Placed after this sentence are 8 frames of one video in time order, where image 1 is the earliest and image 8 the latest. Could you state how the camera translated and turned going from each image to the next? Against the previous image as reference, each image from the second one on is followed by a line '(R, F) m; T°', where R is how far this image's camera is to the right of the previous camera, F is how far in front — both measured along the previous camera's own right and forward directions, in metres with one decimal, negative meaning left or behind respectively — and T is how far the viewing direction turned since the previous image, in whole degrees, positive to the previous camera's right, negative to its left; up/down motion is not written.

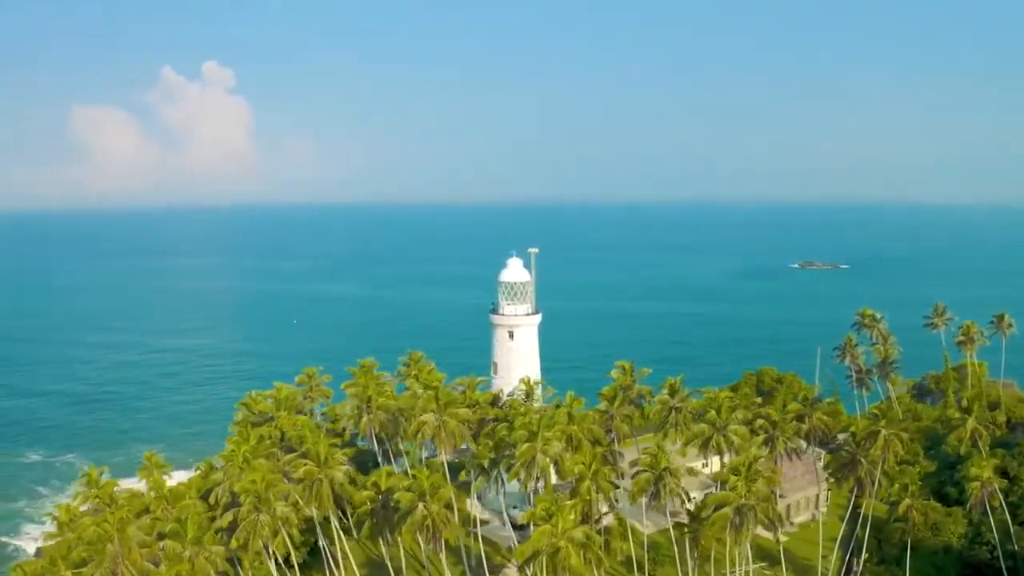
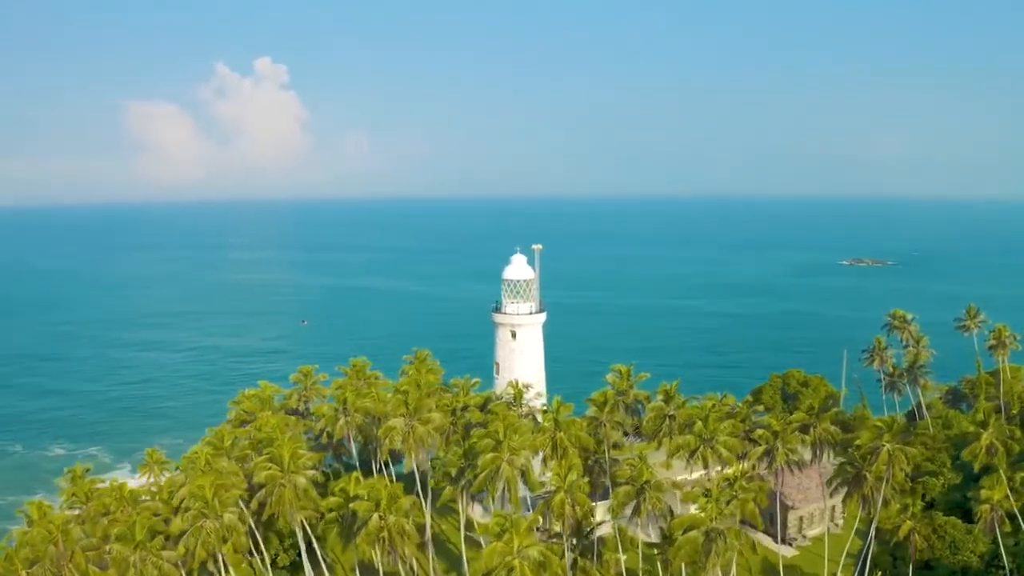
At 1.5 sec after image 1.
(+2.7, +2.0) m; -3°
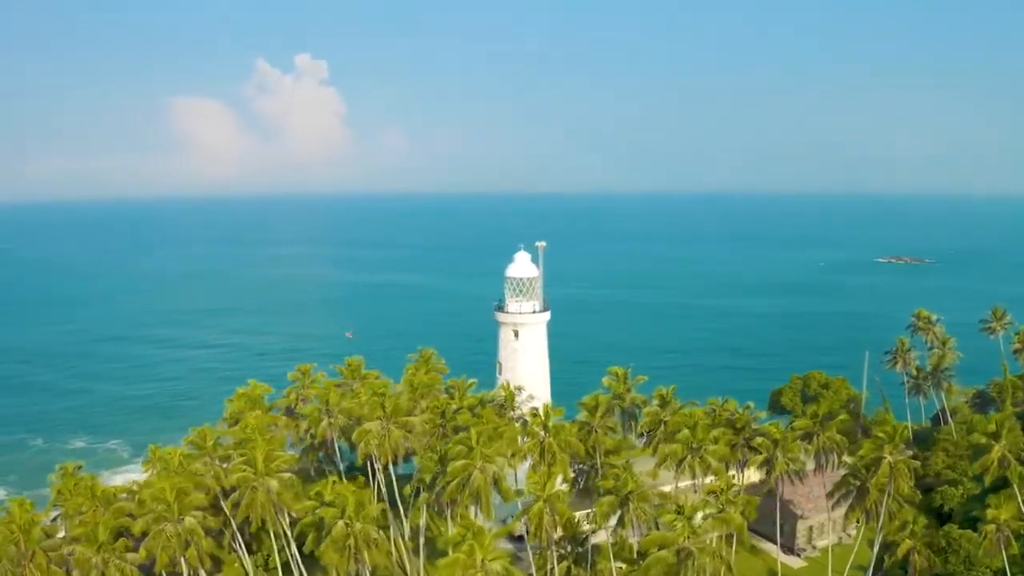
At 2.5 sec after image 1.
(+2.0, +1.4) m; -2°
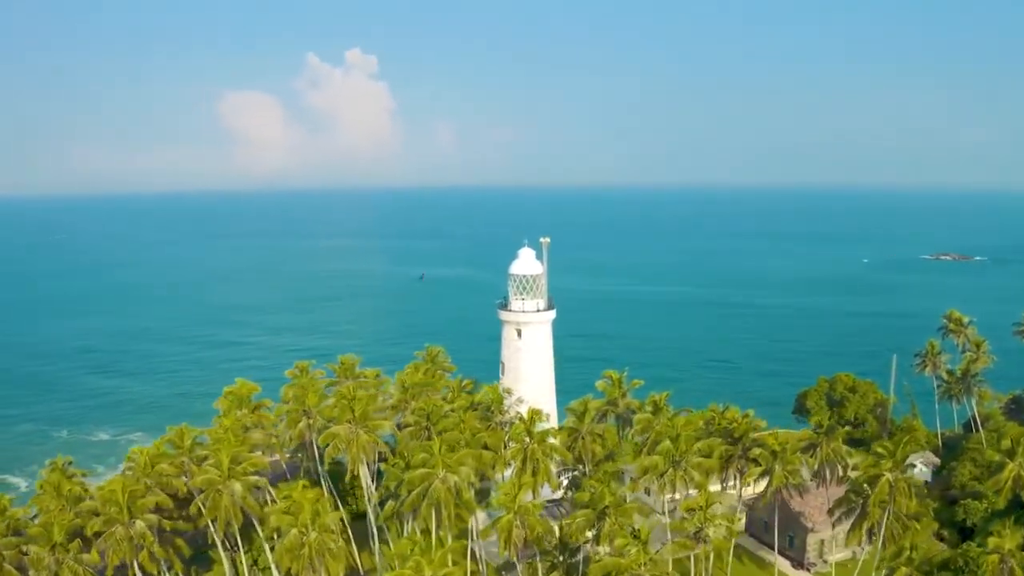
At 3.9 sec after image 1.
(+2.3, +1.7) m; -3°
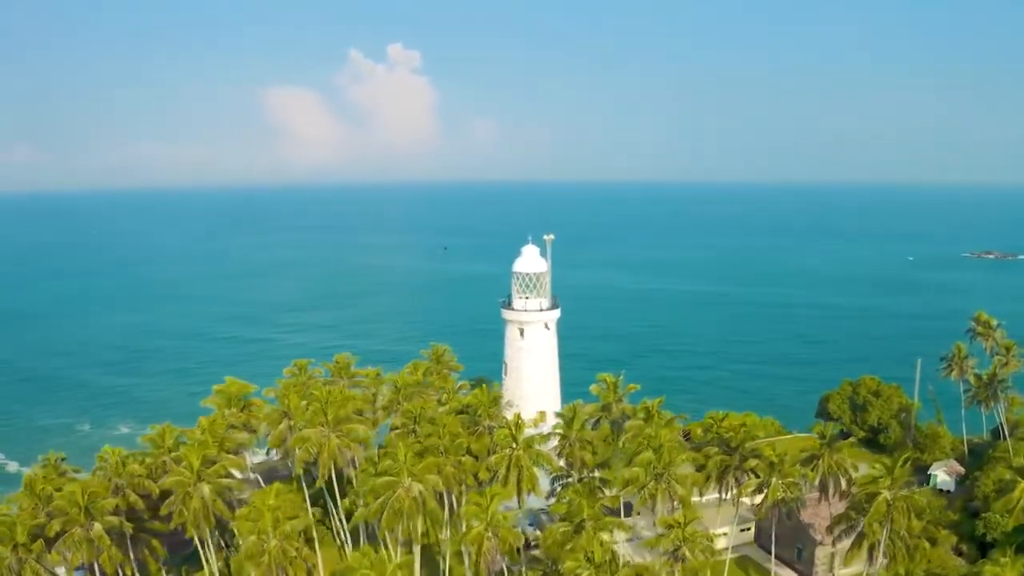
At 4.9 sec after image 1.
(+1.9, +1.4) m; -2°
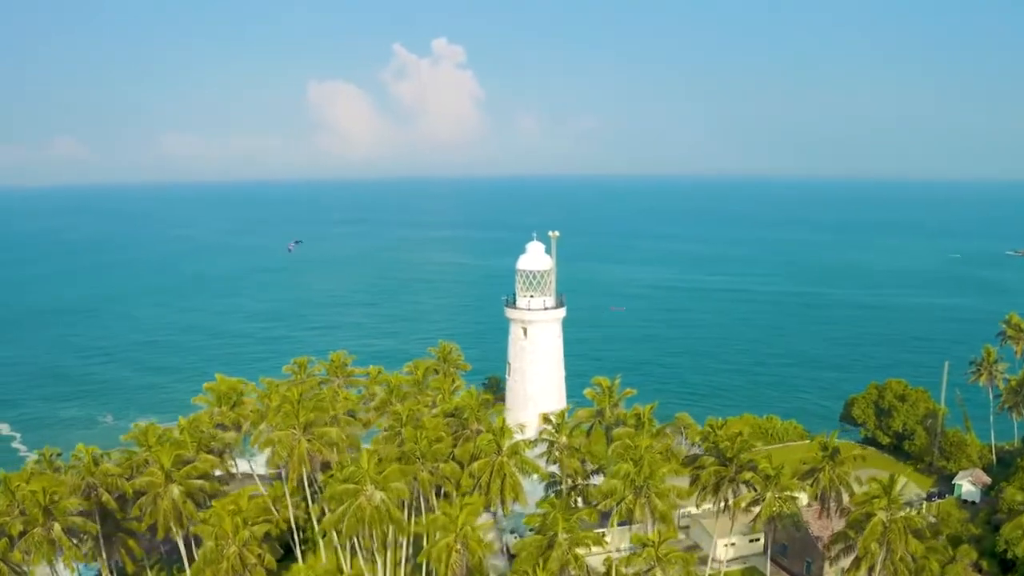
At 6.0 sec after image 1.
(+1.9, +1.4) m; -2°
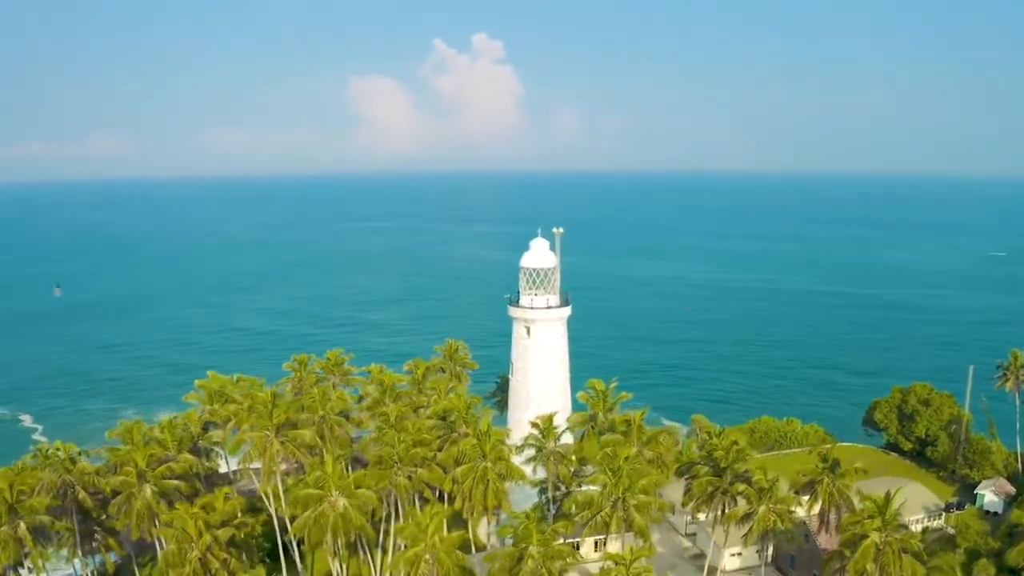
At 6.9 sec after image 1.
(+1.7, +1.2) m; -2°
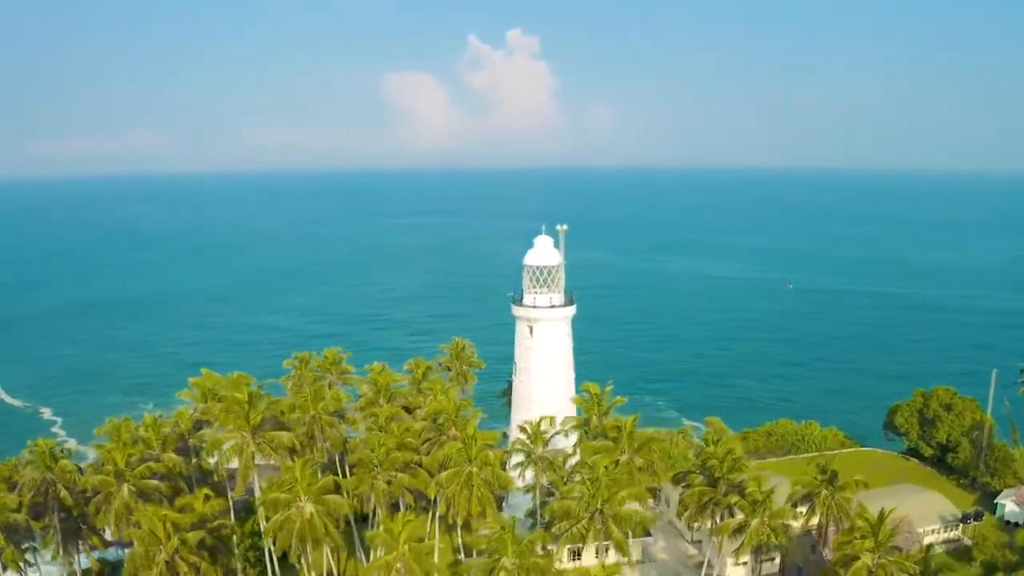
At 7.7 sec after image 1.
(+1.4, +1.0) m; -2°
